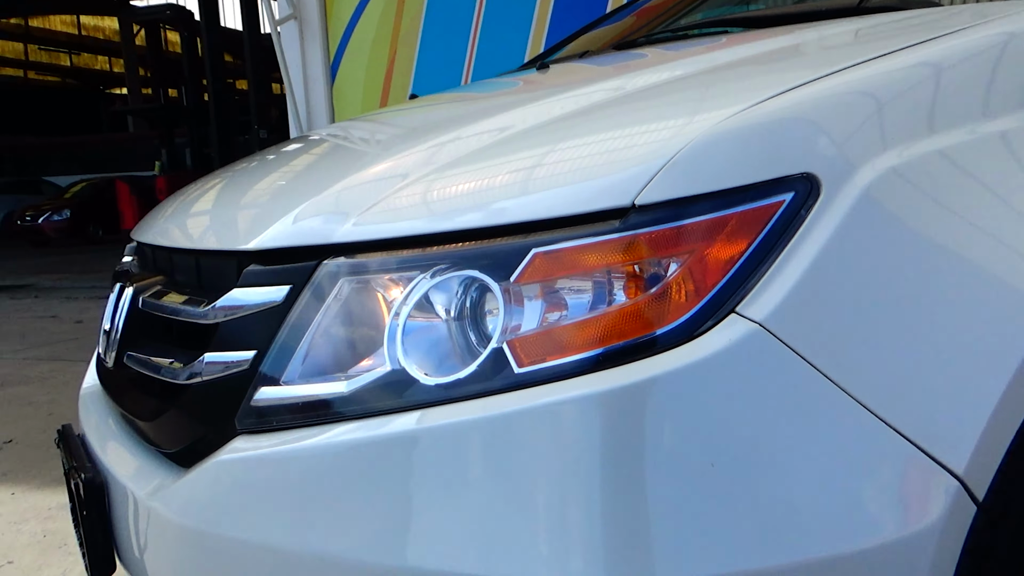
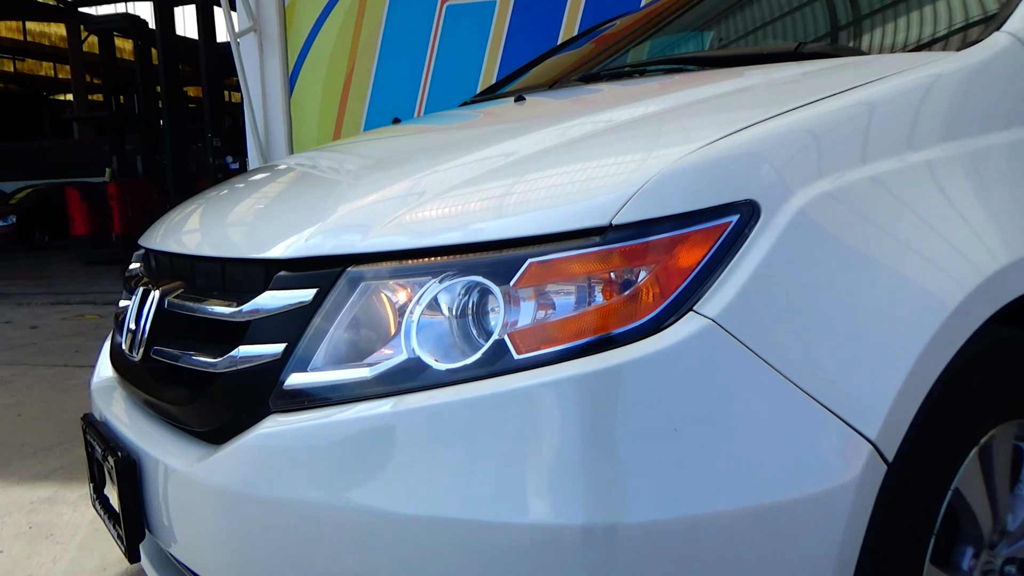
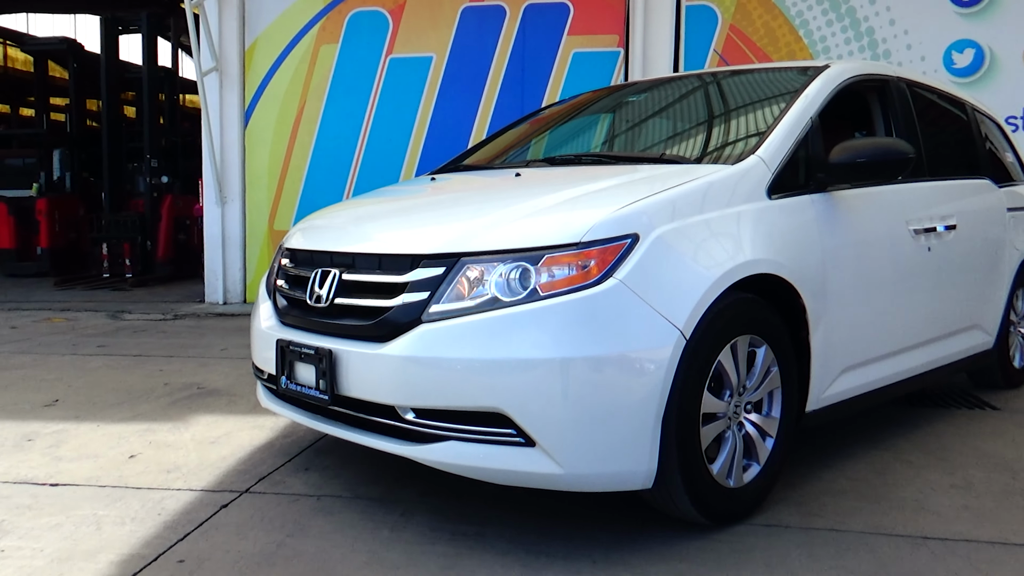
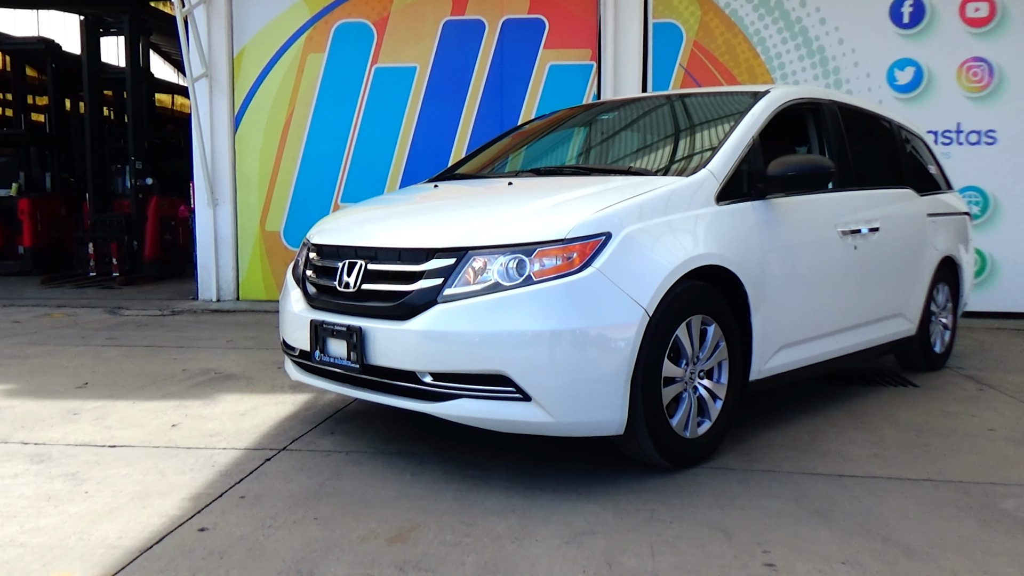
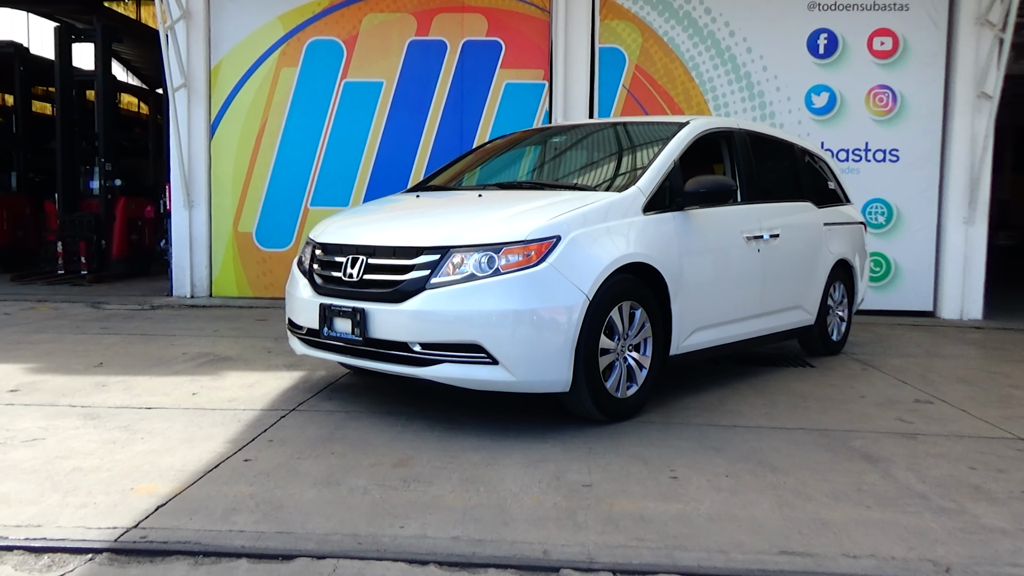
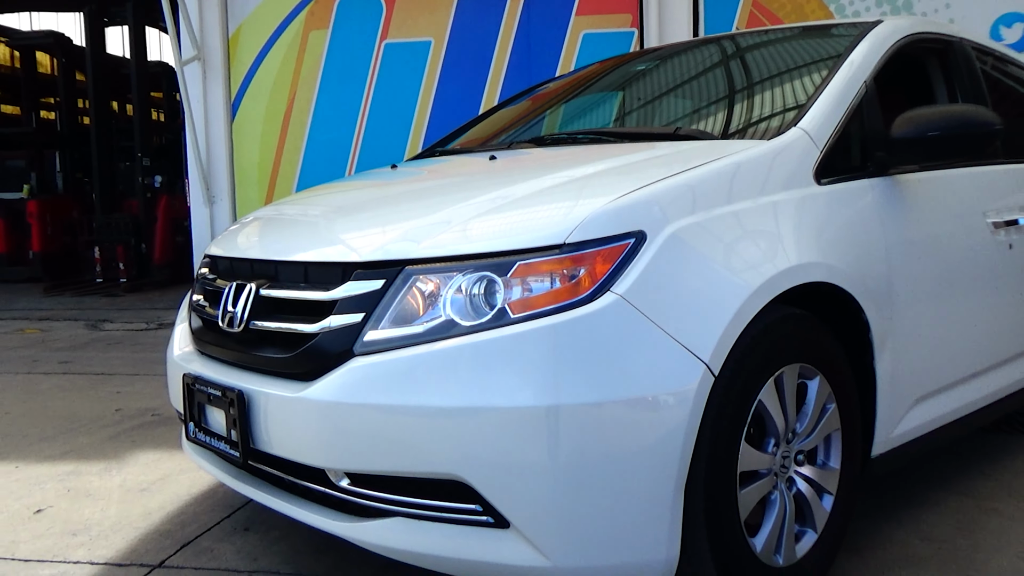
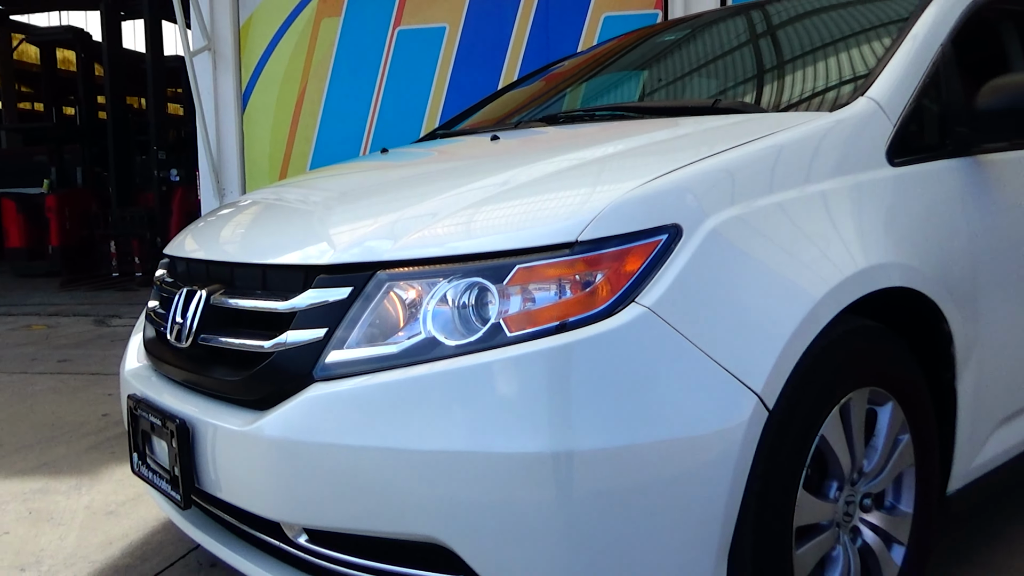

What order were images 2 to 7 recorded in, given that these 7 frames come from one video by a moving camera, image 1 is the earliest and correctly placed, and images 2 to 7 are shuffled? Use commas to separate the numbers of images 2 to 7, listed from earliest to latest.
2, 7, 6, 3, 4, 5
